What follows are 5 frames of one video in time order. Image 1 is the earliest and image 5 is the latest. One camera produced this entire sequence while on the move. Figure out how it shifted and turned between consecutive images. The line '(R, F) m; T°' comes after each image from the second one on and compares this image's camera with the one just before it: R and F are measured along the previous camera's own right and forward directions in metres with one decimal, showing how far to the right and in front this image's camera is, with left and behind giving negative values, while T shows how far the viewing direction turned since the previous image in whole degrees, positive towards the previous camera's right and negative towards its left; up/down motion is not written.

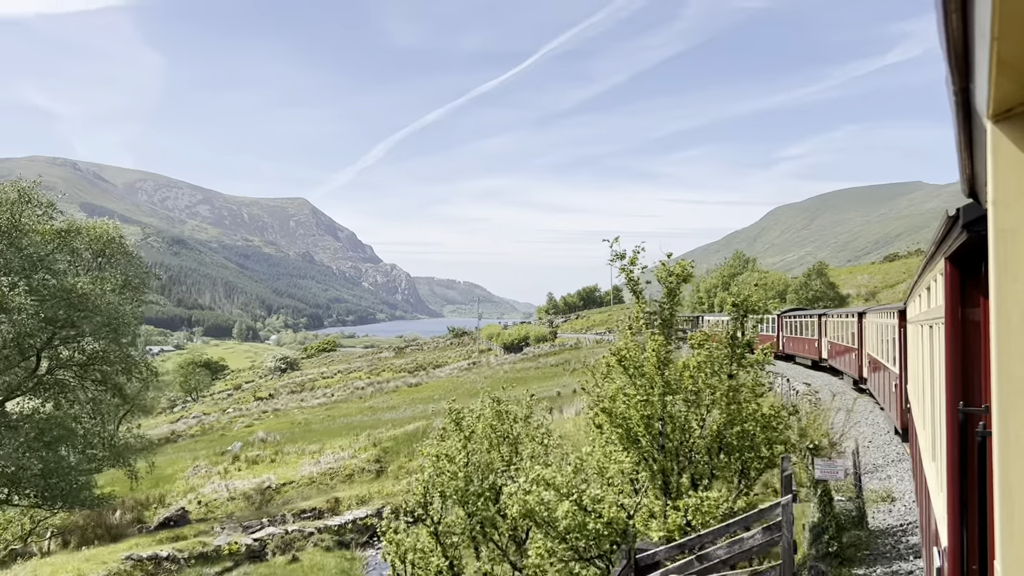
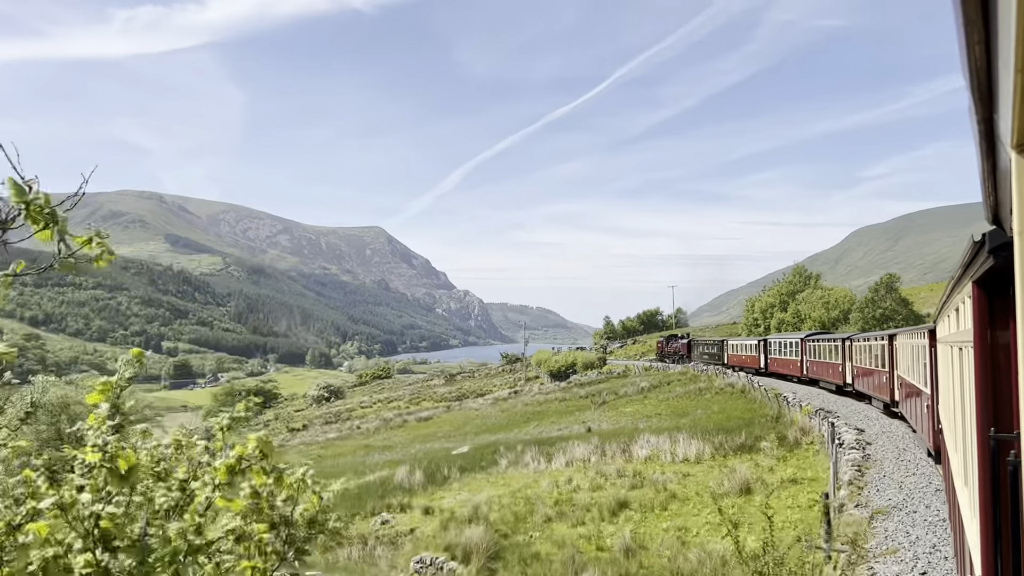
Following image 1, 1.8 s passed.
(+0.8, +1.8) m; -5°
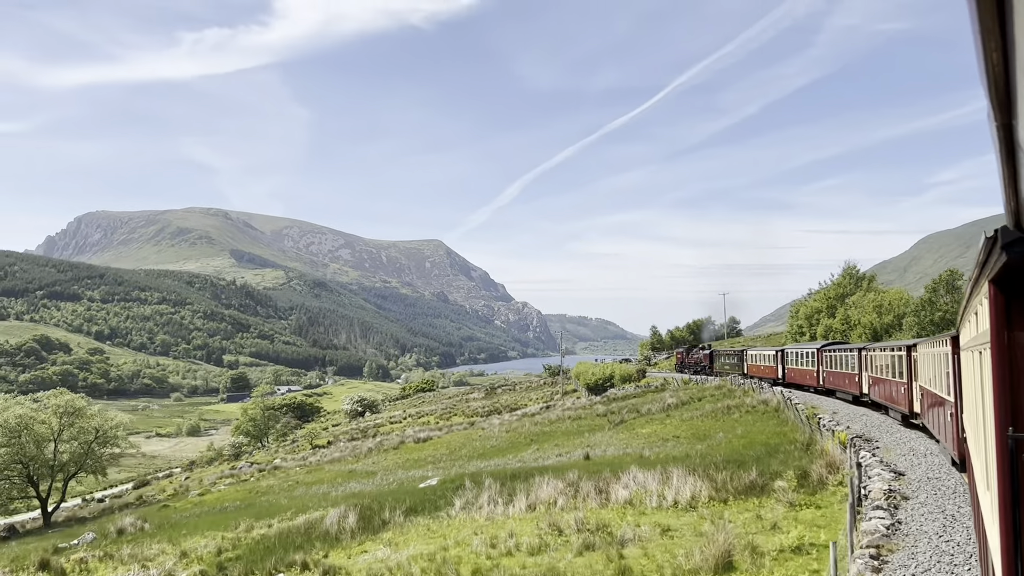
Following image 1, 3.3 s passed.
(+0.7, +1.5) m; -4°
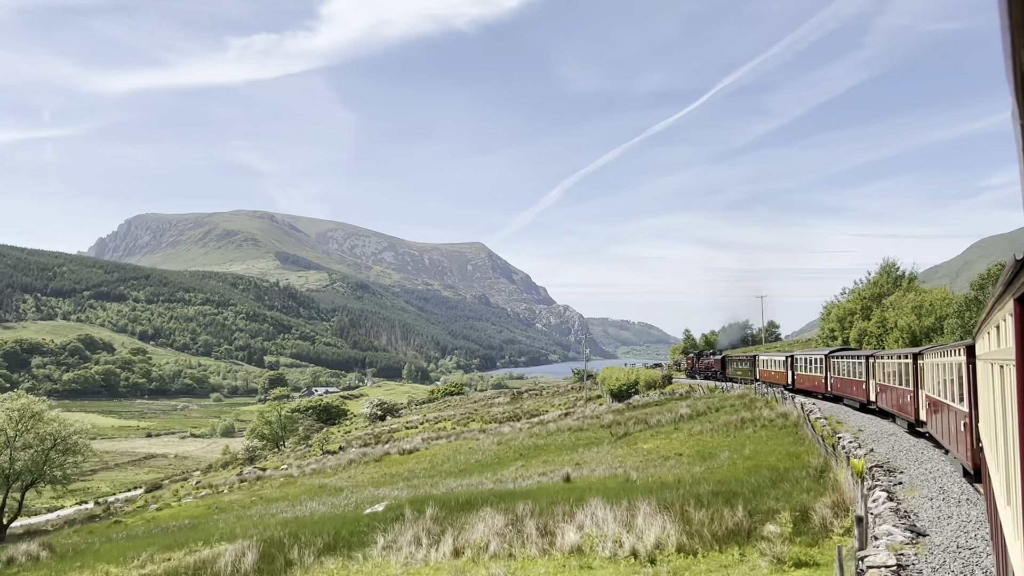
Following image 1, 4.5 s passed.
(+0.6, +1.2) m; -3°
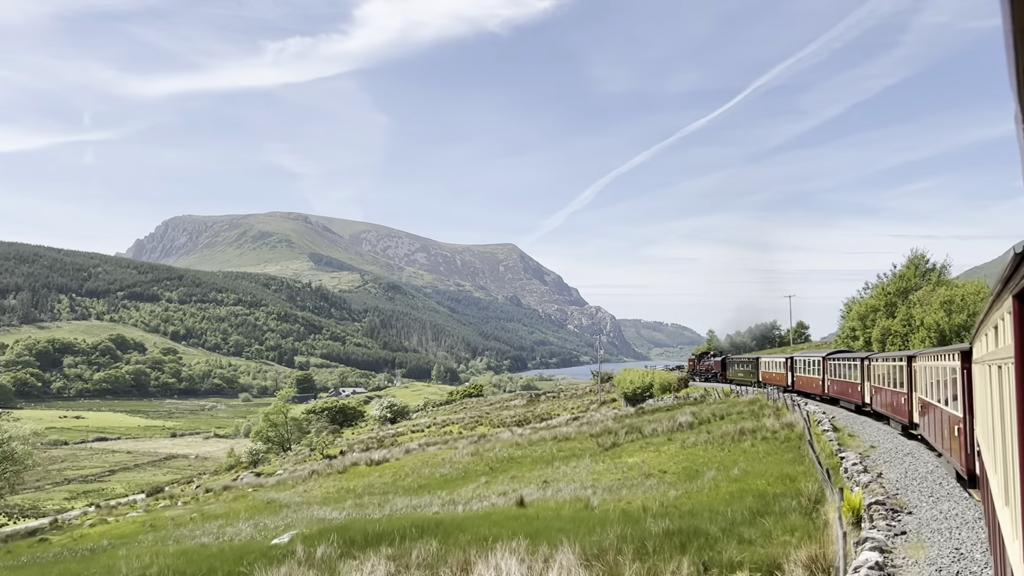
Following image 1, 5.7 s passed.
(+0.6, +1.1) m; -2°
